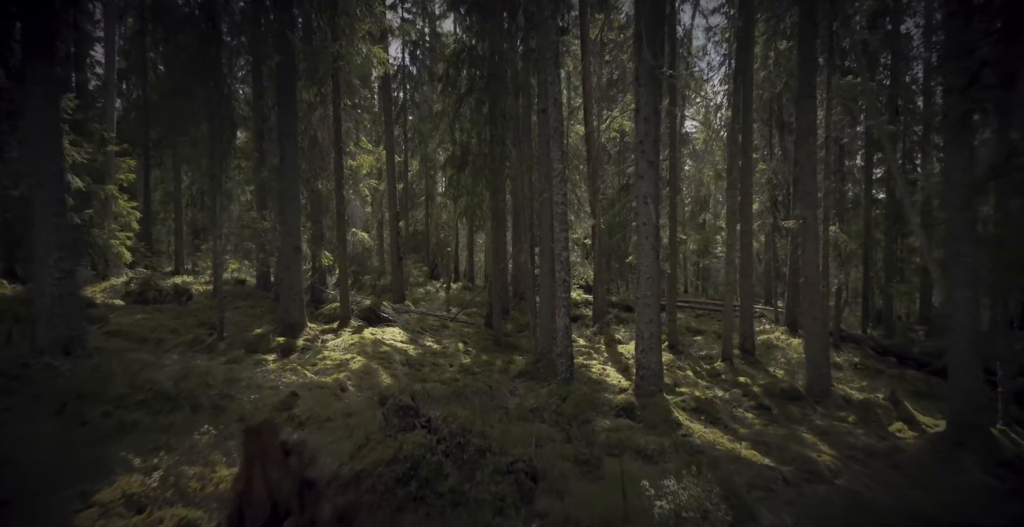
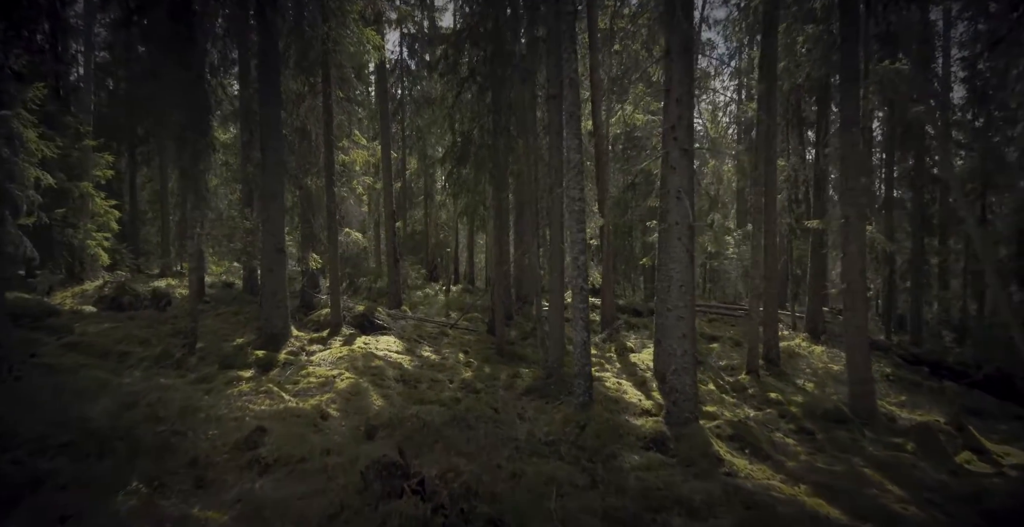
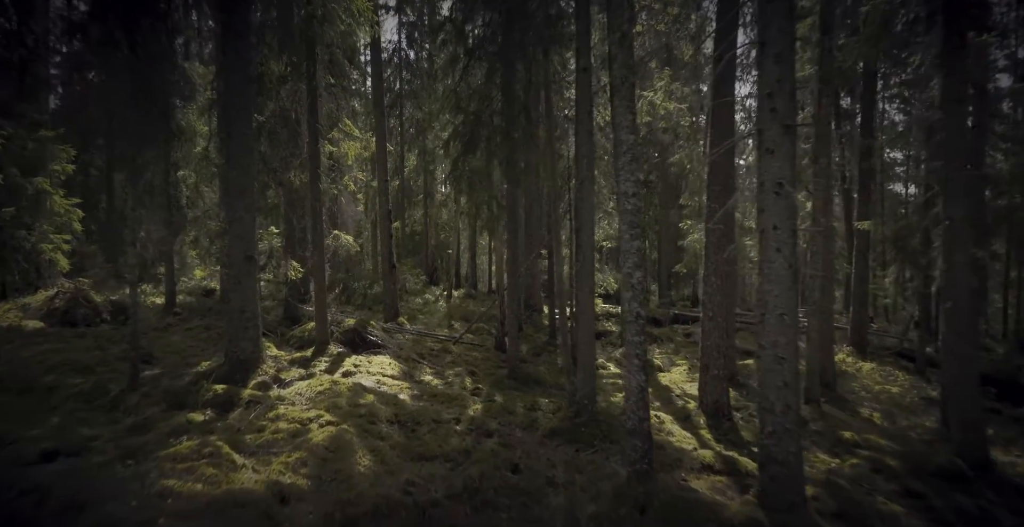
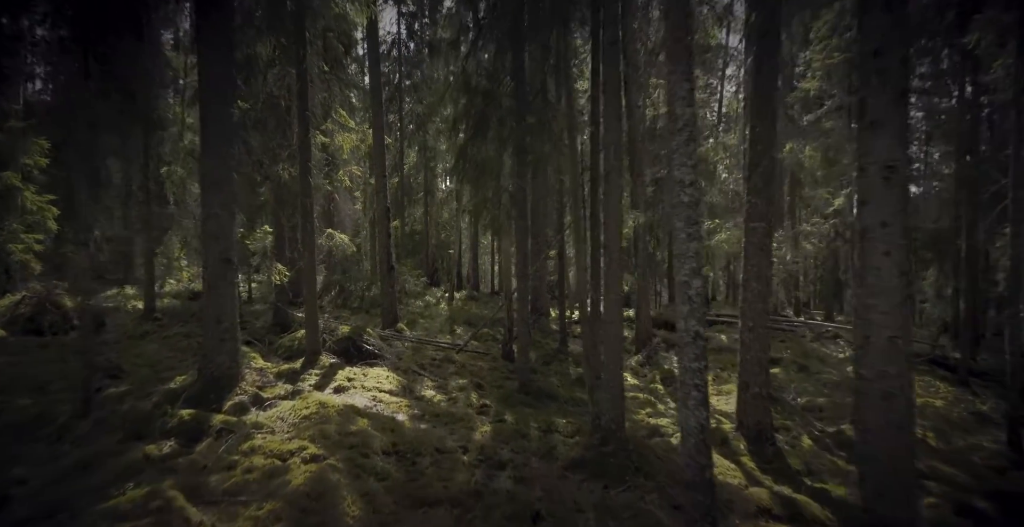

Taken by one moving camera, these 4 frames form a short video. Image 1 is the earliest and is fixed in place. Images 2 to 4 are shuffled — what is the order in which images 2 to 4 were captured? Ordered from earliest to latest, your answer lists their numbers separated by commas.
2, 3, 4
